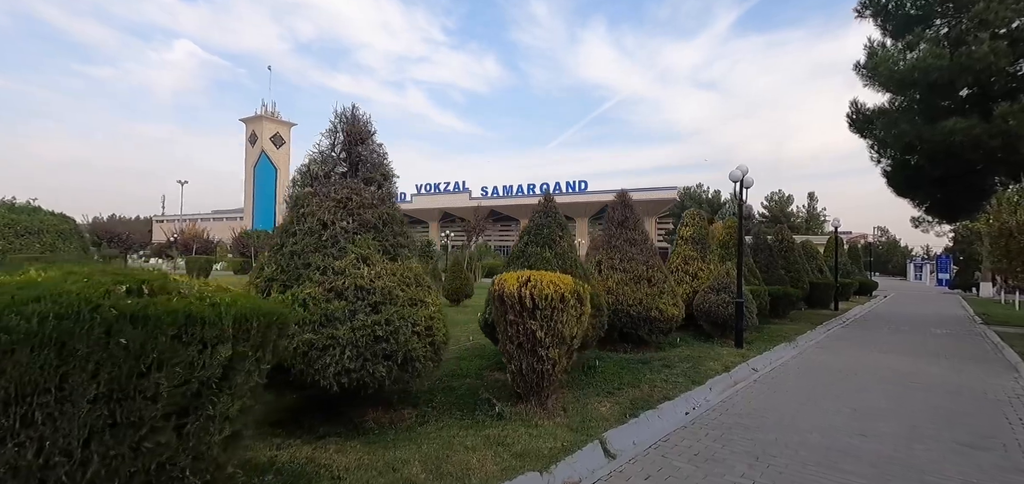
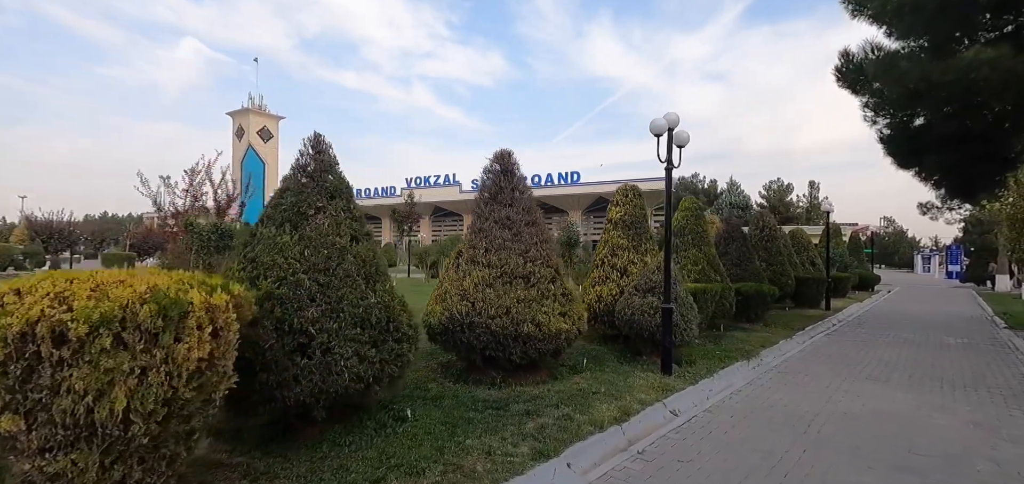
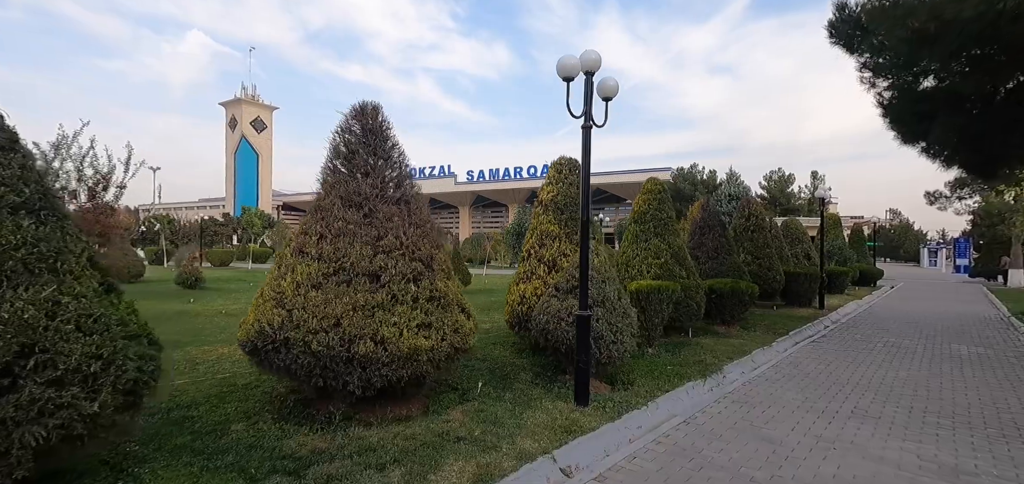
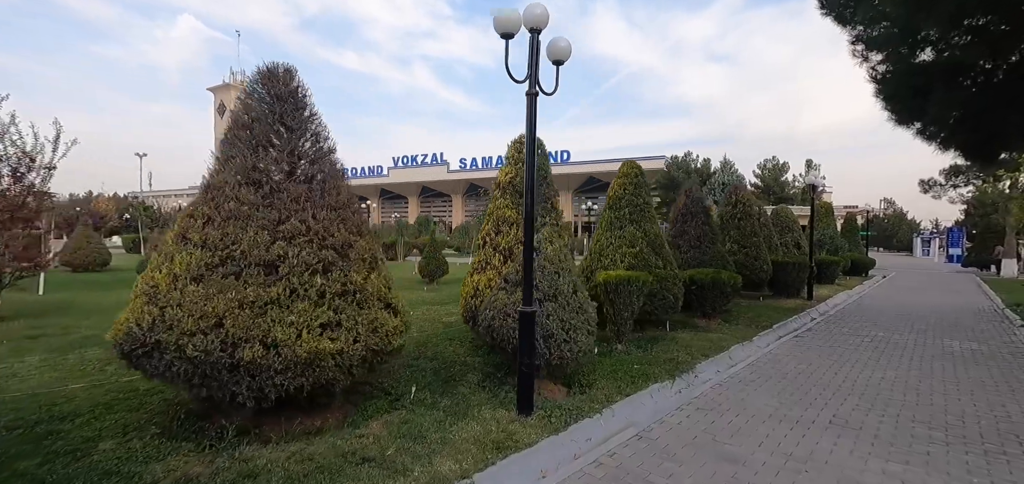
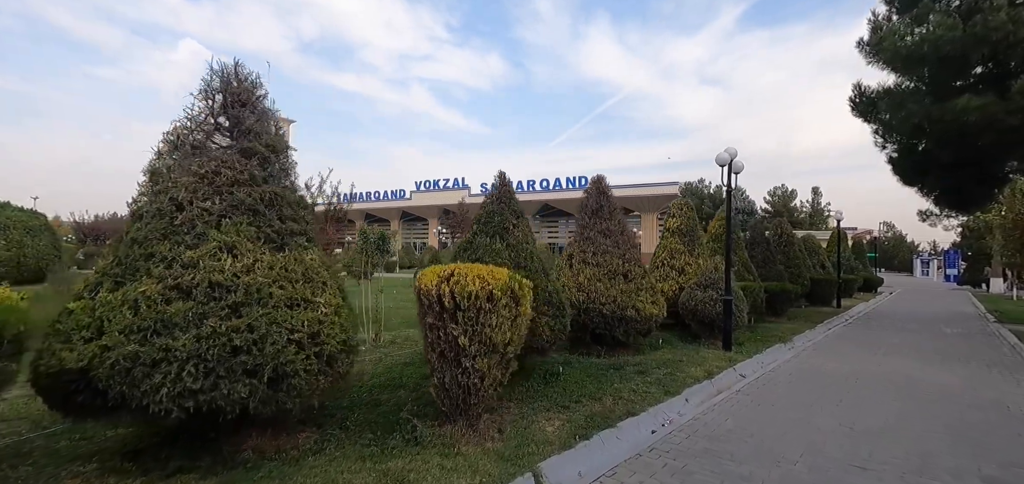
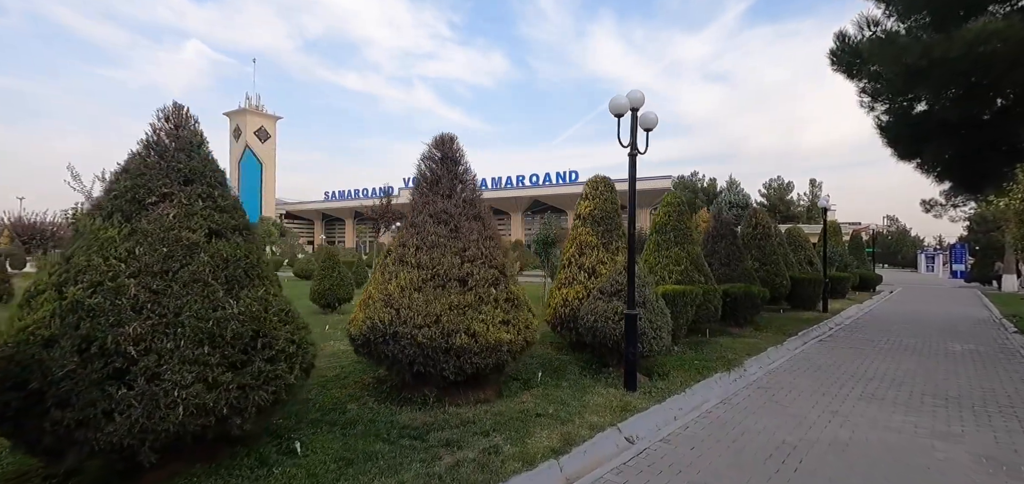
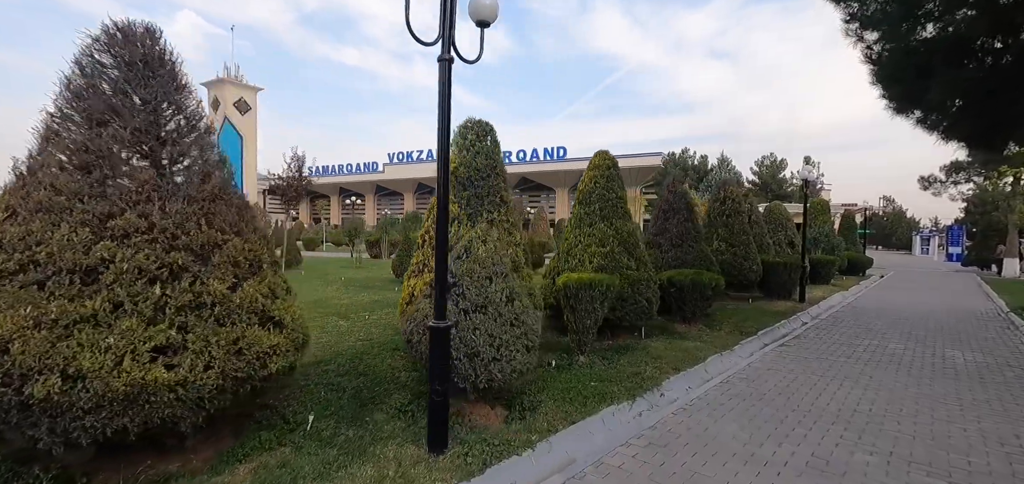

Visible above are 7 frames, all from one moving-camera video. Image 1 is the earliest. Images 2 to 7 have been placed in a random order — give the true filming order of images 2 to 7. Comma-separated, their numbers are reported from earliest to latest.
5, 2, 6, 3, 4, 7
